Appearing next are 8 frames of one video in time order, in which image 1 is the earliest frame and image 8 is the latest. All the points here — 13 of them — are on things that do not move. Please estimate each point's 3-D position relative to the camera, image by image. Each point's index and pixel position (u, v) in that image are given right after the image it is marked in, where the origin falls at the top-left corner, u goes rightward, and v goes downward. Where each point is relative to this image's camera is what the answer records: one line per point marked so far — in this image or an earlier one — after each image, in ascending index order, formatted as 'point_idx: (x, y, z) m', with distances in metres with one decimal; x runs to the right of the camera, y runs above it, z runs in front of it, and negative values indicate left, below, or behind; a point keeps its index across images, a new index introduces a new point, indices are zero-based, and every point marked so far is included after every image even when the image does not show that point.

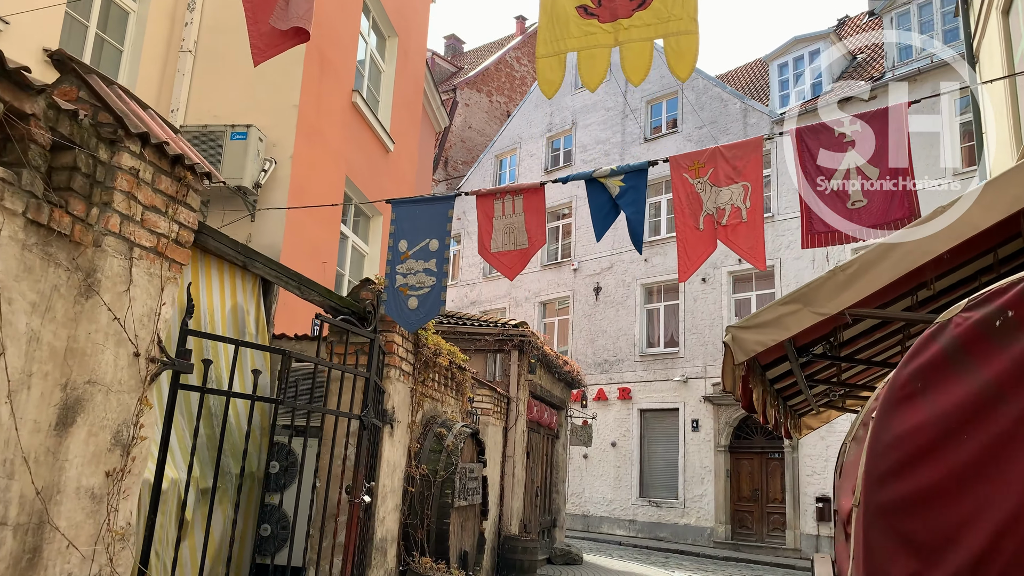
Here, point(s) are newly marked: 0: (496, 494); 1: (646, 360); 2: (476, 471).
0: (-0.2, -2.7, +10.0) m
1: (+3.4, -1.9, +19.6) m
2: (-0.3, -1.8, +7.3) m
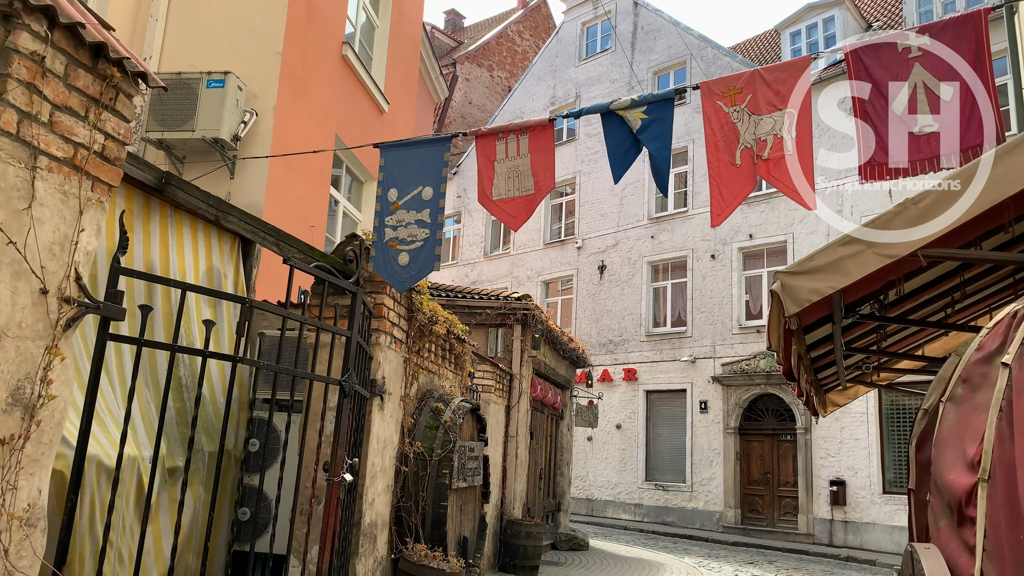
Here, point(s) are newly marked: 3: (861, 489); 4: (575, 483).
0: (-0.2, -2.3, +9.4) m
1: (+3.5, -1.3, +19.0) m
2: (-0.3, -1.4, +6.7) m
3: (+6.8, -3.9, +14.9) m
4: (+1.6, -5.1, +19.9) m
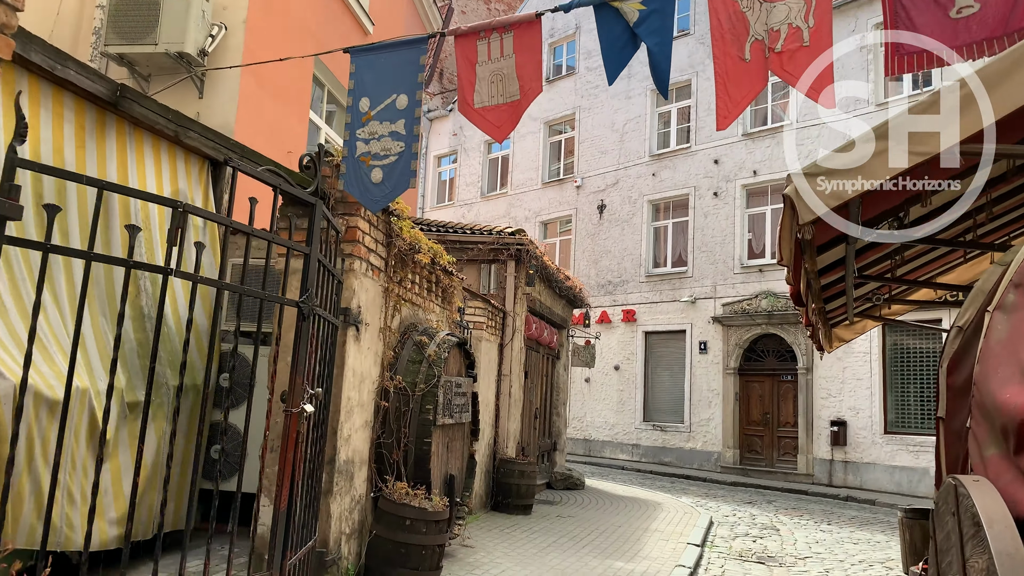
0: (-0.3, -1.5, +9.1) m
1: (+3.4, +0.2, +18.6) m
2: (-0.4, -0.8, +6.4) m
3: (+6.8, -2.7, +14.7) m
4: (+1.6, -3.5, +19.8) m
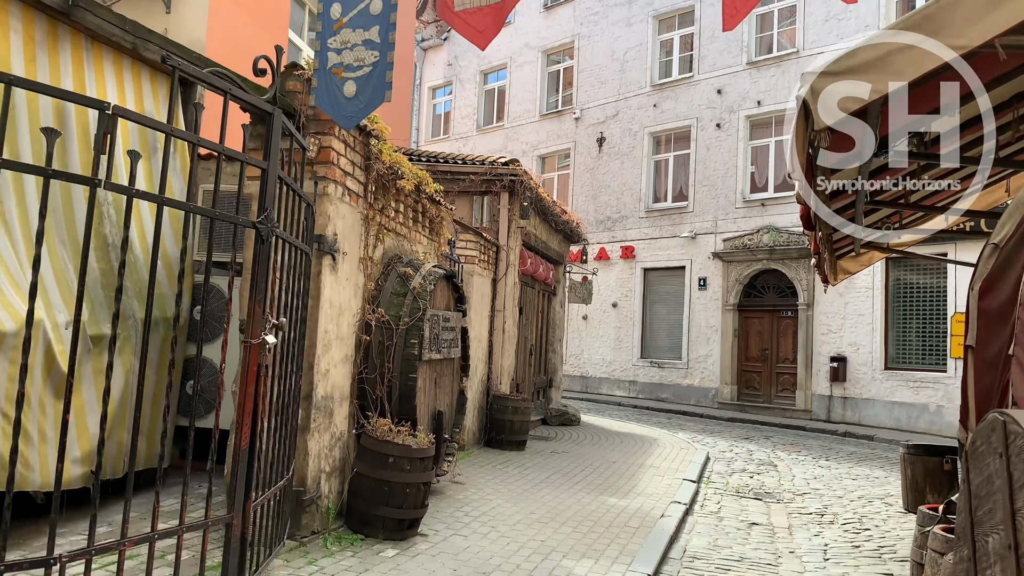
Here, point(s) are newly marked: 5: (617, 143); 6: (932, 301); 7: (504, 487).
0: (-0.3, -0.7, +8.9) m
1: (+3.3, +1.7, +18.2) m
2: (-0.5, -0.3, +6.1) m
3: (+6.7, -1.5, +14.6) m
4: (+1.5, -1.9, +19.7) m
5: (+2.6, +3.6, +19.1) m
6: (+7.5, -0.3, +13.7) m
7: (-0.1, -1.7, +6.5) m
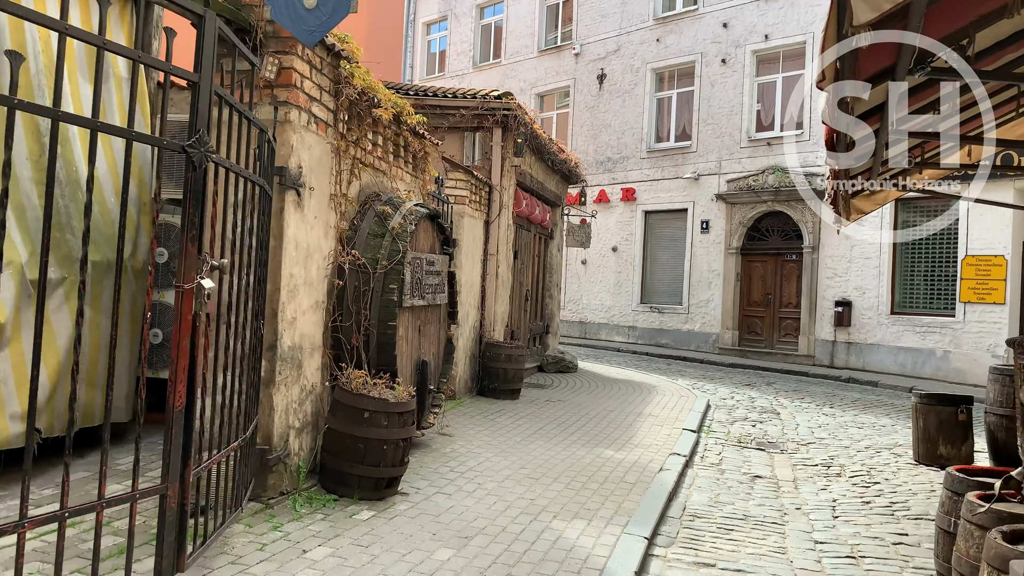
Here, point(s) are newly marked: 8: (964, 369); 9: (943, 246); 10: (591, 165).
0: (-0.4, -0.1, +8.5) m
1: (+3.3, +3.0, +17.6) m
2: (-0.6, +0.2, +5.7) m
3: (+6.6, -0.4, +14.2) m
4: (+1.4, -0.5, +19.4) m
5: (+2.6, +5.0, +18.3) m
6: (+7.5, +0.7, +13.3) m
7: (-0.1, -1.2, +6.2) m
8: (+7.5, -1.3, +12.7) m
9: (+7.5, +0.7, +13.3) m
10: (+1.9, +3.1, +18.9) m
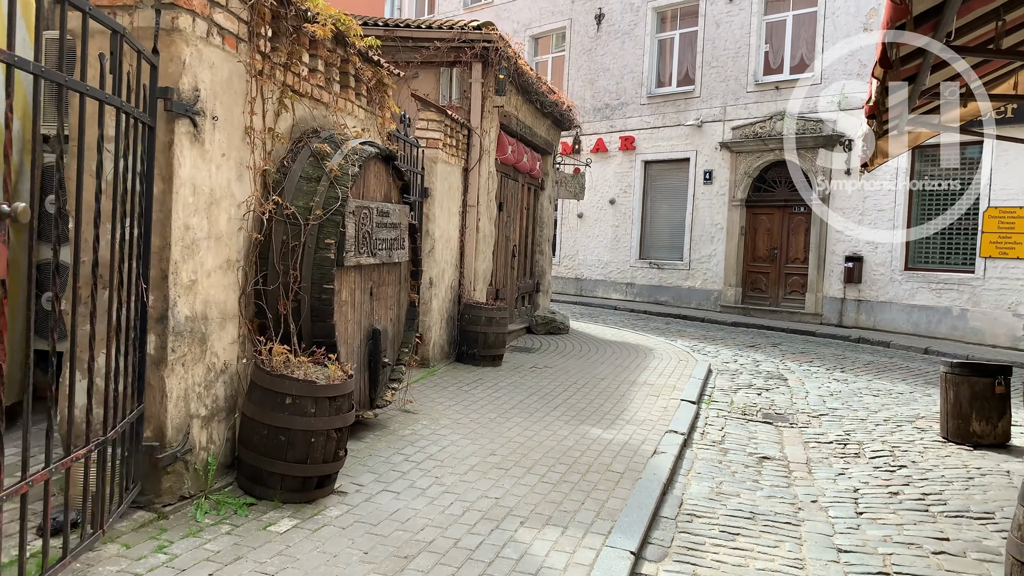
0: (-0.6, +0.4, +7.6) m
1: (+3.1, +4.0, +16.6) m
2: (-0.8, +0.5, +4.8) m
3: (+6.4, +0.4, +13.3) m
4: (+1.2, +0.6, +18.5) m
5: (+2.4, +6.0, +17.2) m
6: (+7.3, +1.5, +12.4) m
7: (-0.3, -0.9, +5.4) m
8: (+7.3, -0.6, +11.9) m
9: (+7.3, +1.4, +12.4) m
10: (+1.8, +4.1, +17.8) m
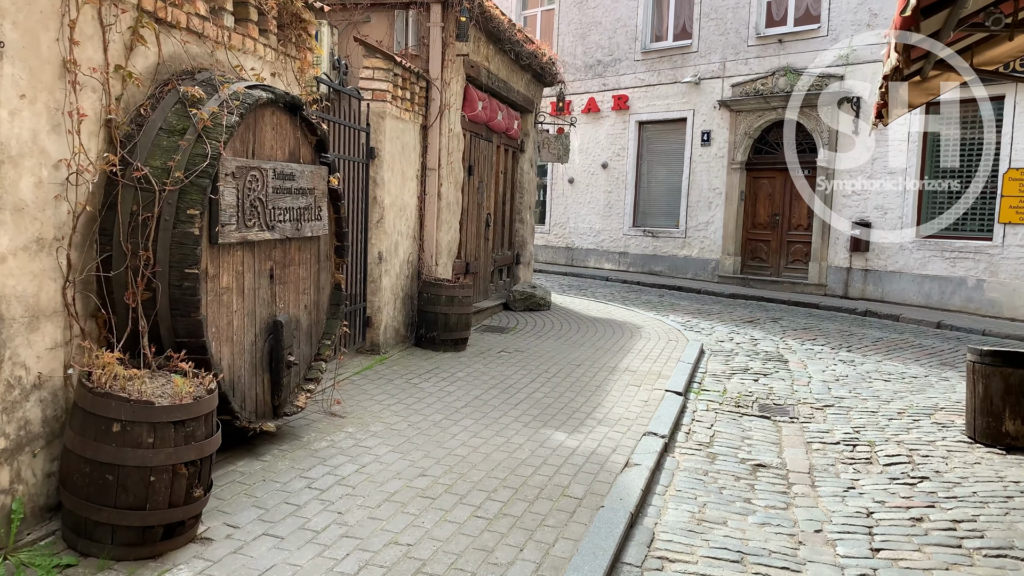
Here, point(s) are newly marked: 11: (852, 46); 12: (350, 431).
0: (-0.9, +0.6, +6.7) m
1: (+2.8, +4.7, +15.5) m
2: (-1.1, +0.6, +3.9) m
3: (+6.1, +0.9, +12.4) m
4: (+1.0, +1.3, +17.6) m
5: (+2.1, +6.7, +16.0) m
6: (+7.0, +1.9, +11.4) m
7: (-0.6, -0.8, +4.6) m
8: (+7.0, -0.2, +11.0) m
9: (+7.0, +1.9, +11.4) m
10: (+1.5, +4.8, +16.7) m
11: (+5.7, +4.0, +12.7) m
12: (-0.9, -0.8, +4.2) m
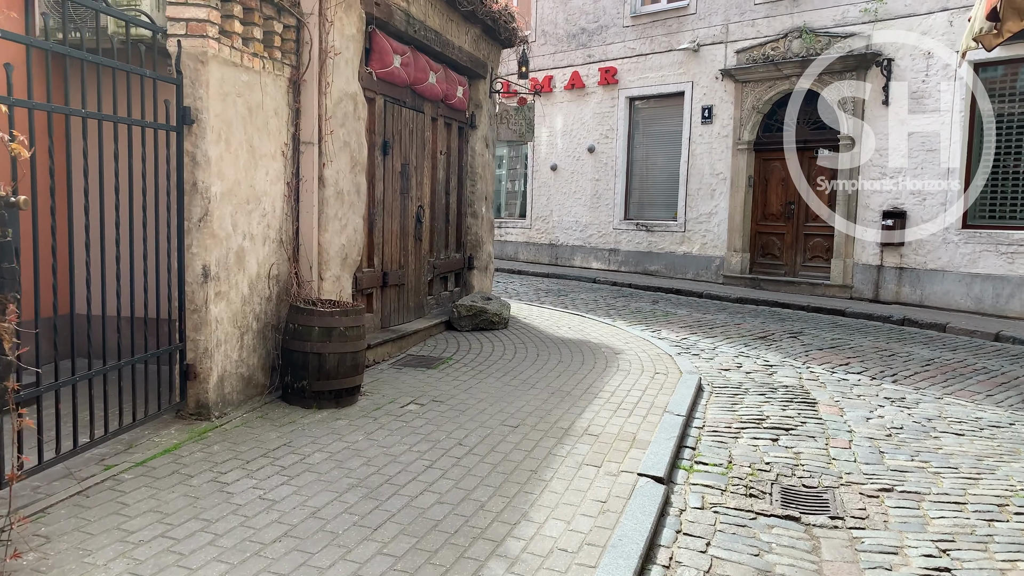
0: (-1.5, +0.4, +4.6) m
1: (+2.2, +4.6, +13.3) m
2: (-1.7, +0.4, +1.8) m
3: (+5.6, +0.9, +10.3) m
4: (+0.5, +1.3, +15.5) m
5: (+1.5, +6.6, +13.9) m
6: (+6.4, +1.9, +9.2) m
7: (-1.2, -1.0, +2.5) m
8: (+6.5, -0.2, +8.9) m
9: (+6.4, +1.9, +9.3) m
10: (+0.9, +4.7, +14.6) m
11: (+5.1, +4.0, +10.6) m
12: (-1.5, -1.0, +2.2) m
